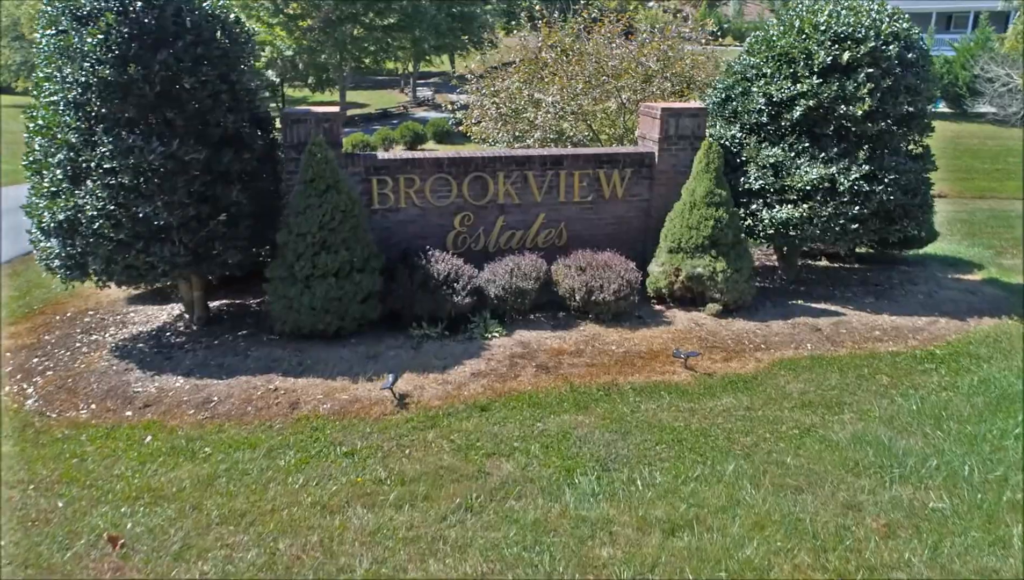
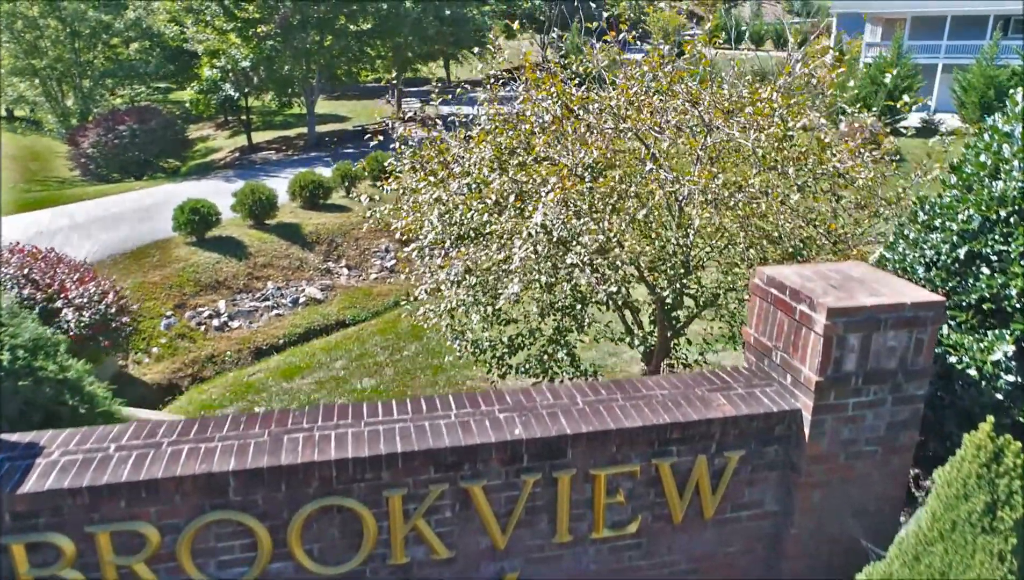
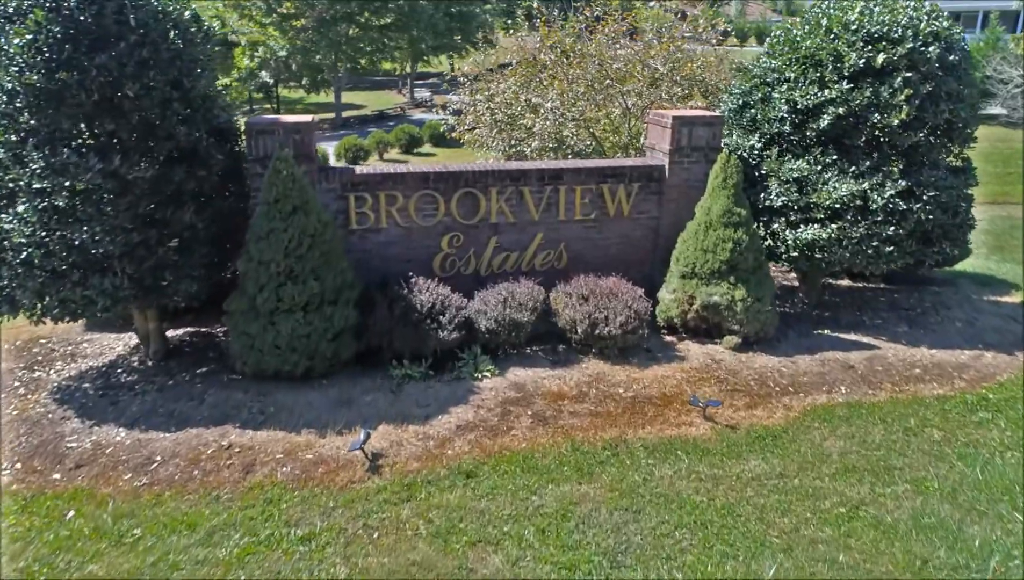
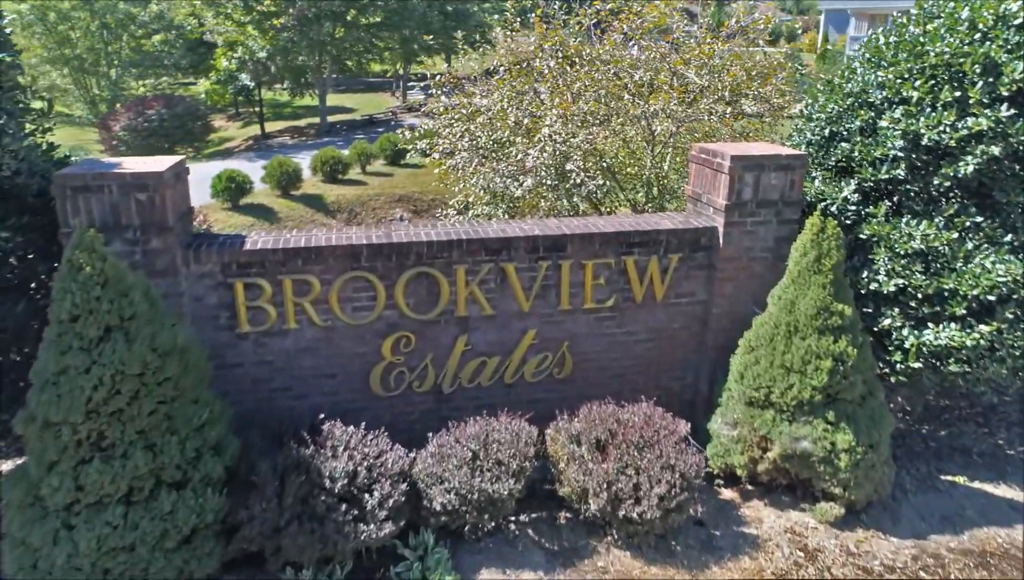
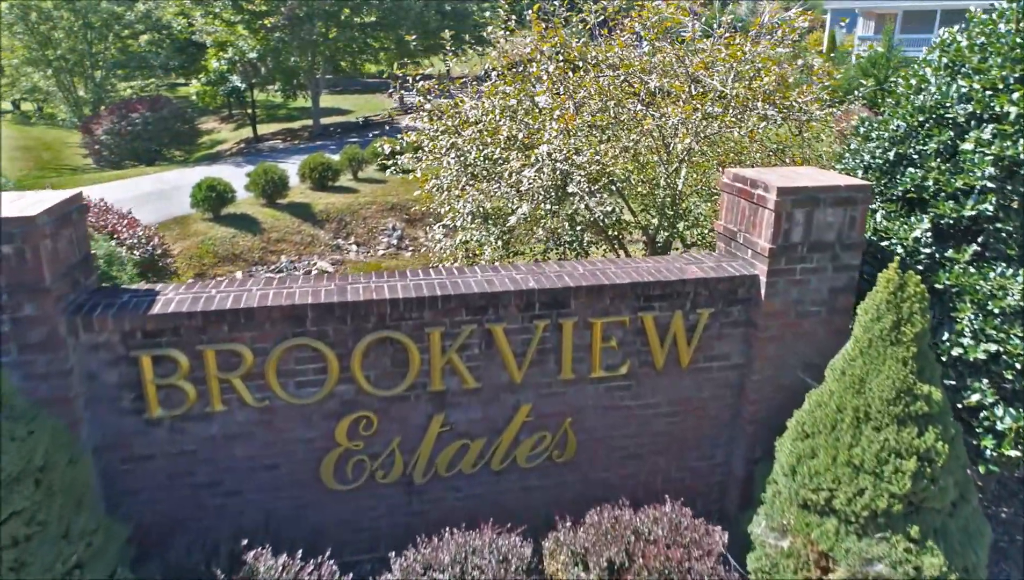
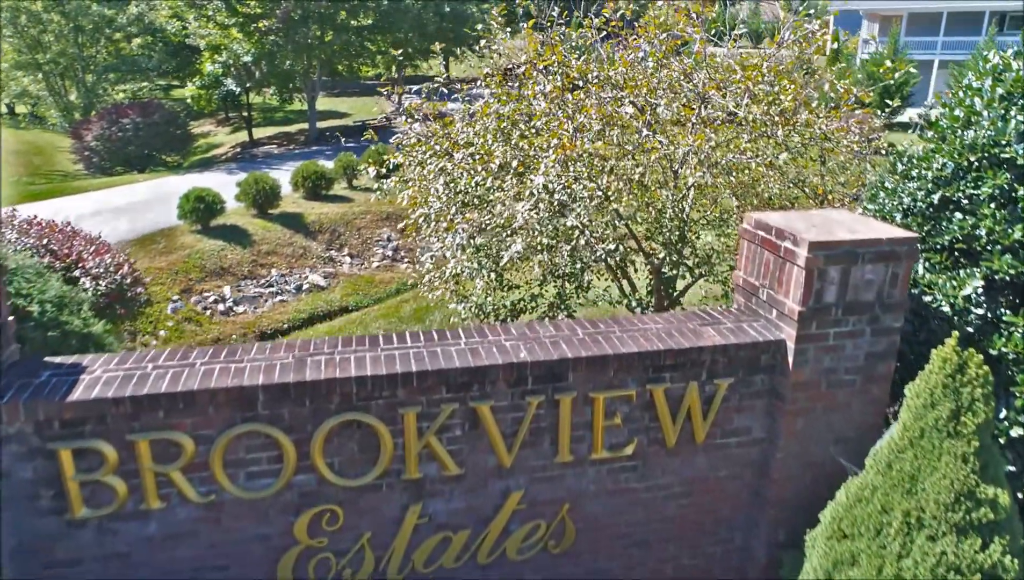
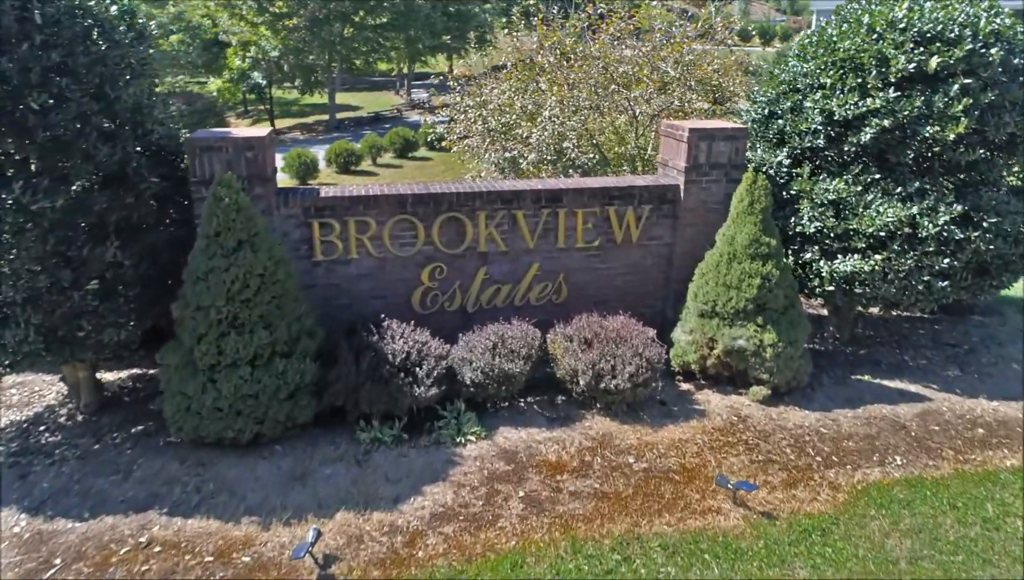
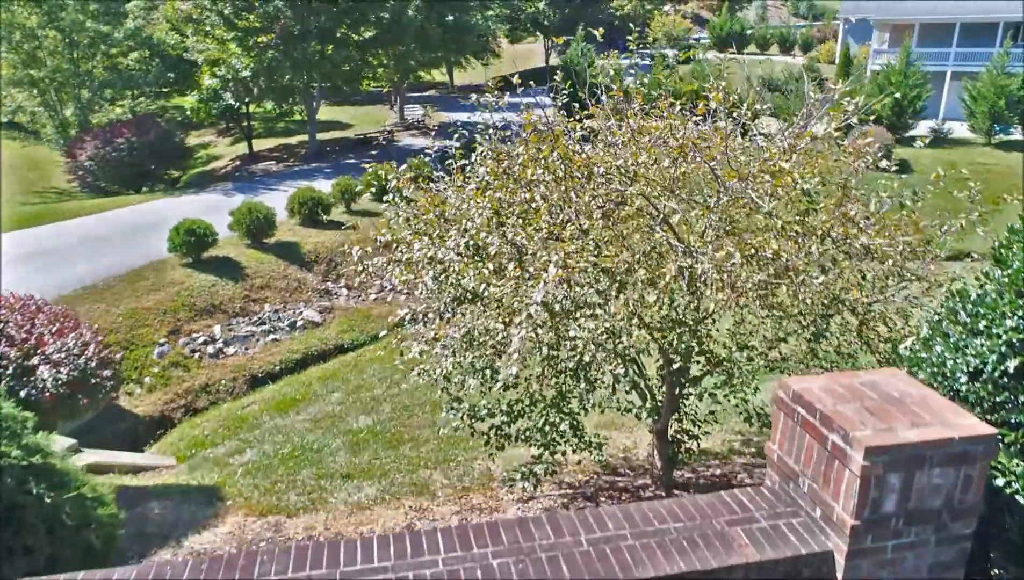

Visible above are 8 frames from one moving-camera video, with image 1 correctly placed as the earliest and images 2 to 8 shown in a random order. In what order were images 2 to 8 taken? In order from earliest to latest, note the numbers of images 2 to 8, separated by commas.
3, 7, 4, 5, 6, 2, 8
